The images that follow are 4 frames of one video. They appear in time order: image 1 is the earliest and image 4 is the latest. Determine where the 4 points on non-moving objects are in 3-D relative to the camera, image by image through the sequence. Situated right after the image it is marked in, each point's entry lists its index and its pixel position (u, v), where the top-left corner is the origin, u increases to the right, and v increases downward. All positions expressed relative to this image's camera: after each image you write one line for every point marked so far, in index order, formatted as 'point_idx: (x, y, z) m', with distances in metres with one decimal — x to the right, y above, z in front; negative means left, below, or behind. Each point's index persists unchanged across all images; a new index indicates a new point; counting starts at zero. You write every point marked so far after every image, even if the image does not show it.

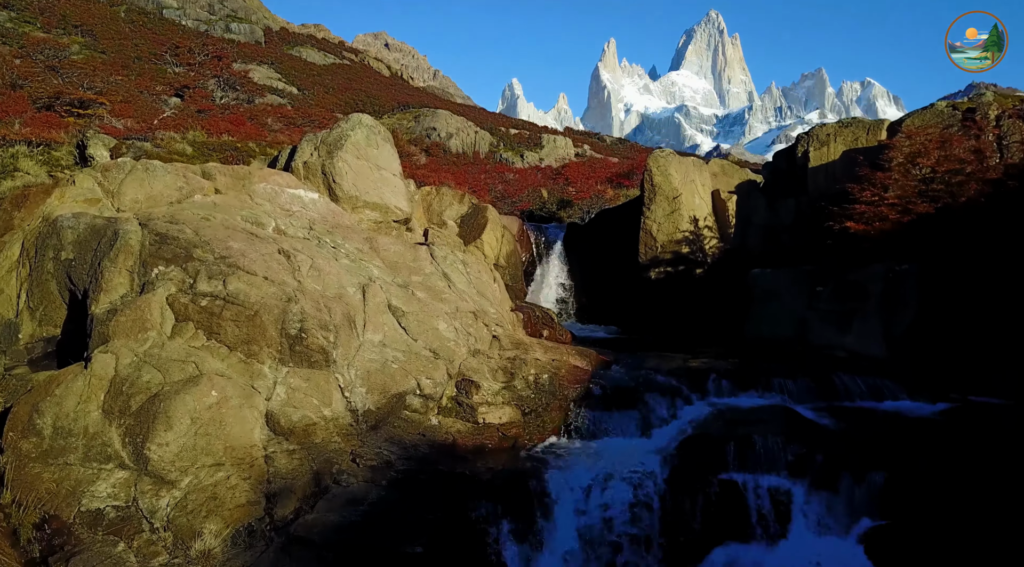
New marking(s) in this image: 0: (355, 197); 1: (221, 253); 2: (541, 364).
0: (-3.1, +1.7, +17.2) m
1: (-3.8, +0.4, +11.4) m
2: (+0.4, -1.2, +12.7) m
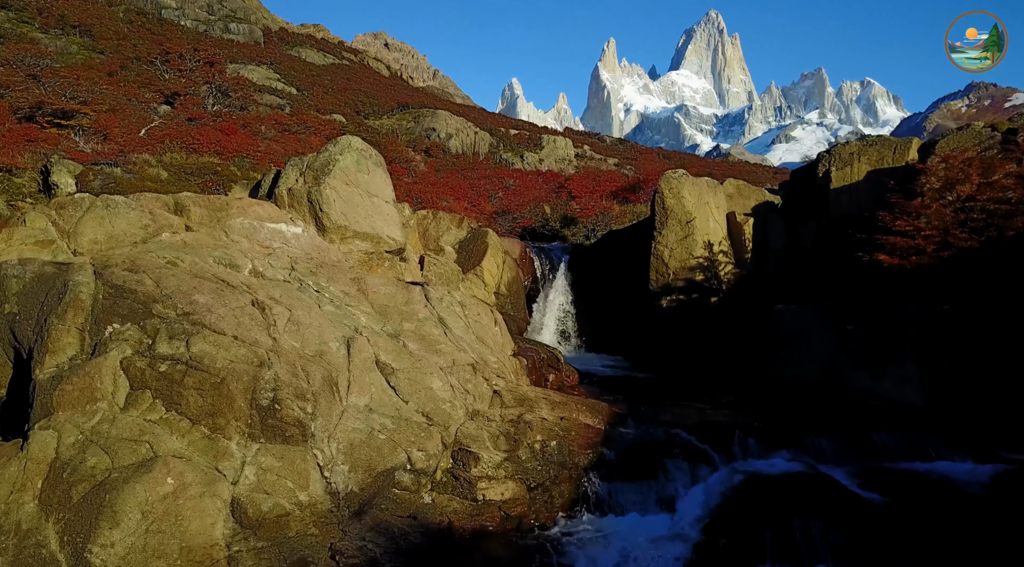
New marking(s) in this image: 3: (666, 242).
0: (-3.1, +1.0, +15.9) m
1: (-3.8, -0.3, +10.0) m
2: (+0.5, -1.9, +11.3) m
3: (+3.5, +1.0, +19.9) m
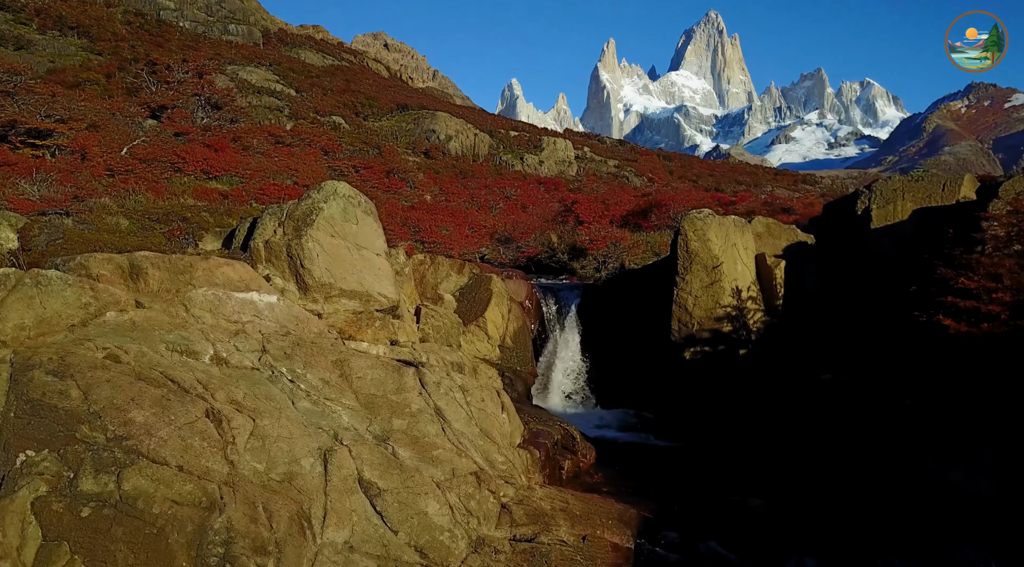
0: (-2.9, 0.0, +13.9) m
1: (-3.6, -1.3, +8.1) m
2: (+0.6, -2.9, +9.3) m
3: (+3.6, -0.1, +17.9) m
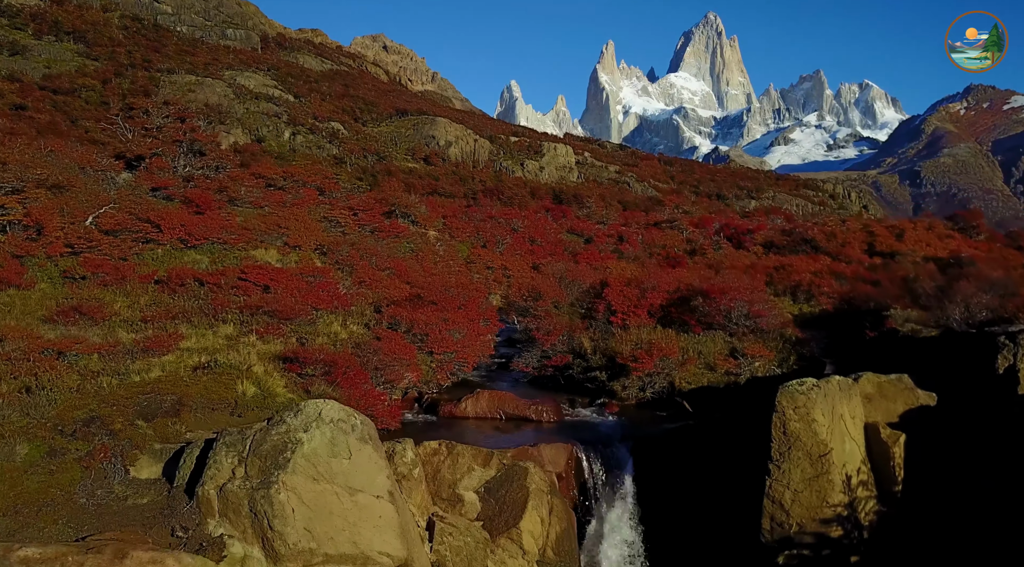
0: (-2.3, -3.0, +9.6) m
1: (-3.0, -4.3, +3.8) m
2: (+1.3, -5.9, +5.1) m
3: (+4.3, -3.1, +13.6) m
